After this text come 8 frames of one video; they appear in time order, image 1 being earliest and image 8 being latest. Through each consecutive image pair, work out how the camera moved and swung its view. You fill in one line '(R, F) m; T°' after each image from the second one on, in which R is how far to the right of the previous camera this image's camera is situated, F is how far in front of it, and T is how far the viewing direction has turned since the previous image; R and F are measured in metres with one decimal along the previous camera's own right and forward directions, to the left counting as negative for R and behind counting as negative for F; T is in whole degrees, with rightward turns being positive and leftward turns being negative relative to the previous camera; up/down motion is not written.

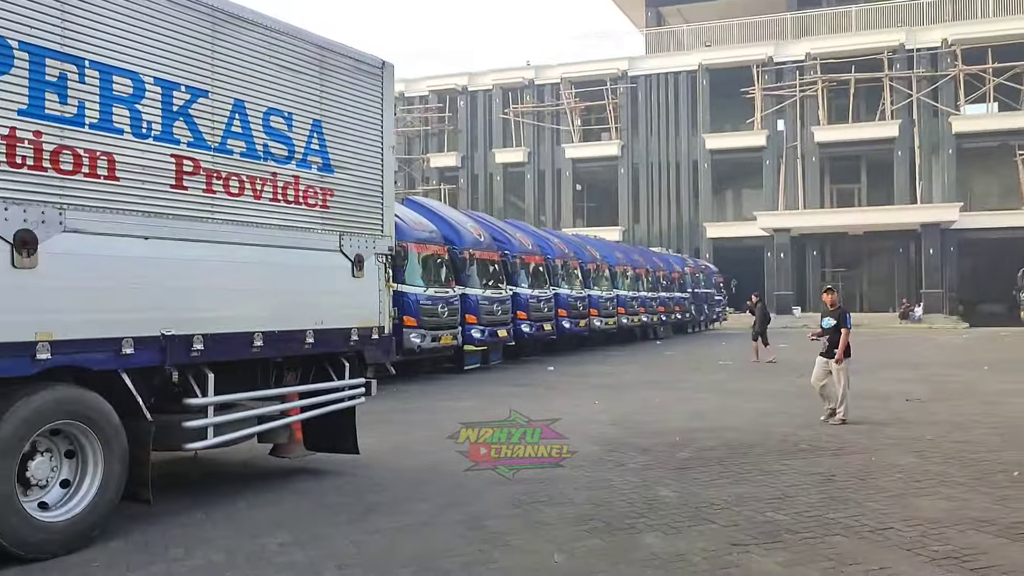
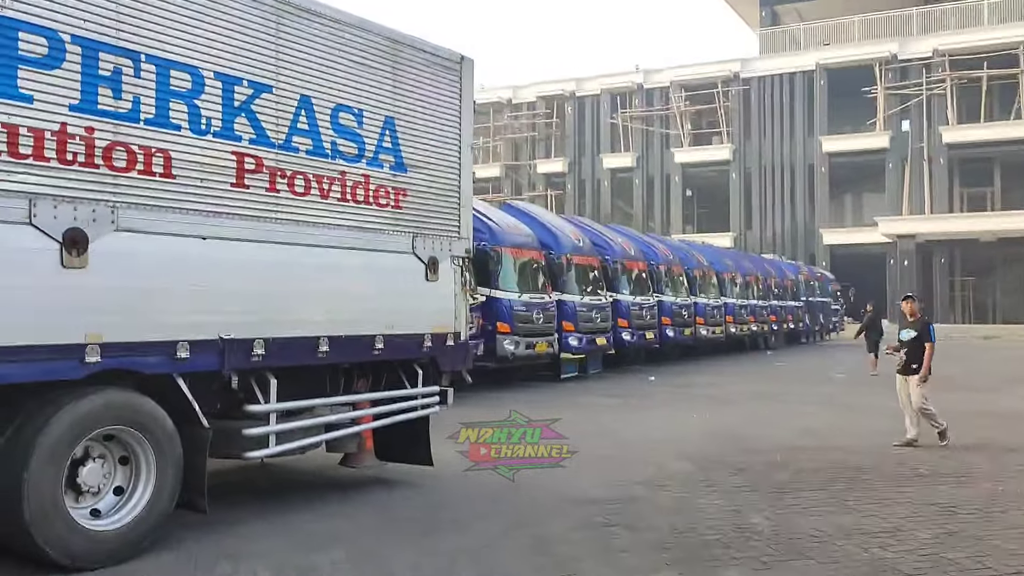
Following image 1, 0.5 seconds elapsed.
(+0.2, +0.5) m; -7°
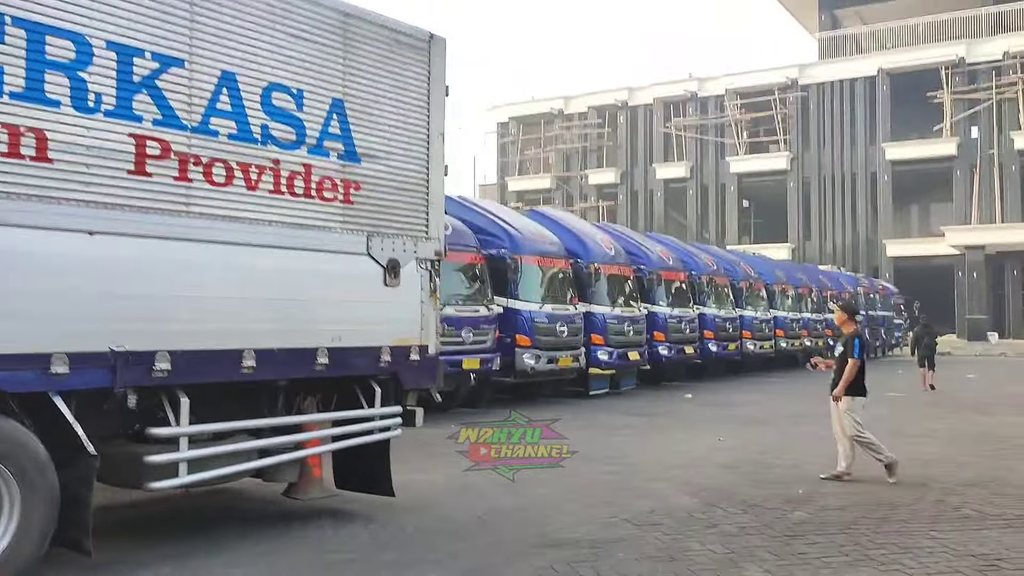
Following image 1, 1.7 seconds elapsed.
(+0.7, +1.0) m; -4°
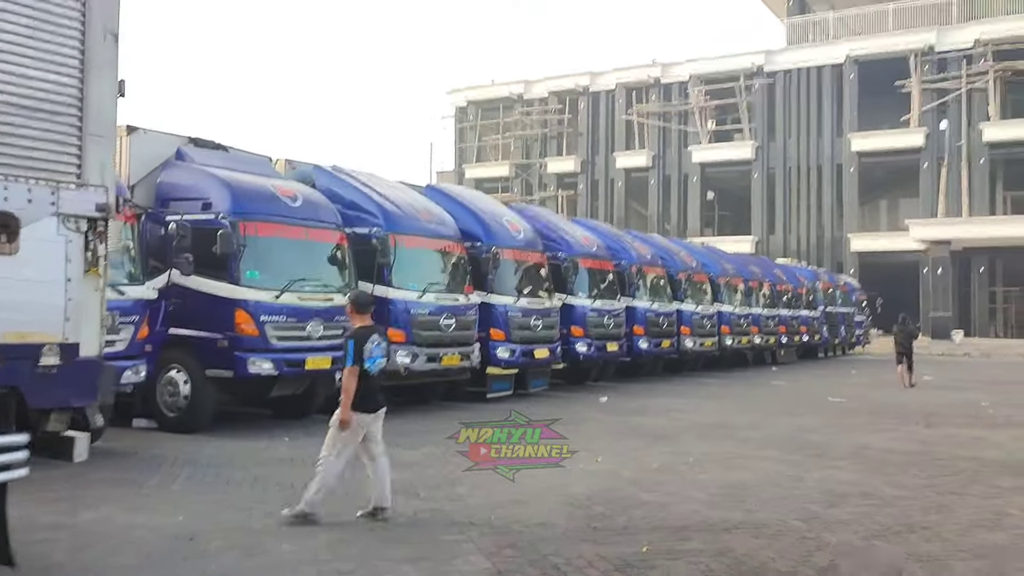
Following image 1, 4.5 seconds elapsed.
(+1.6, +2.3) m; +1°
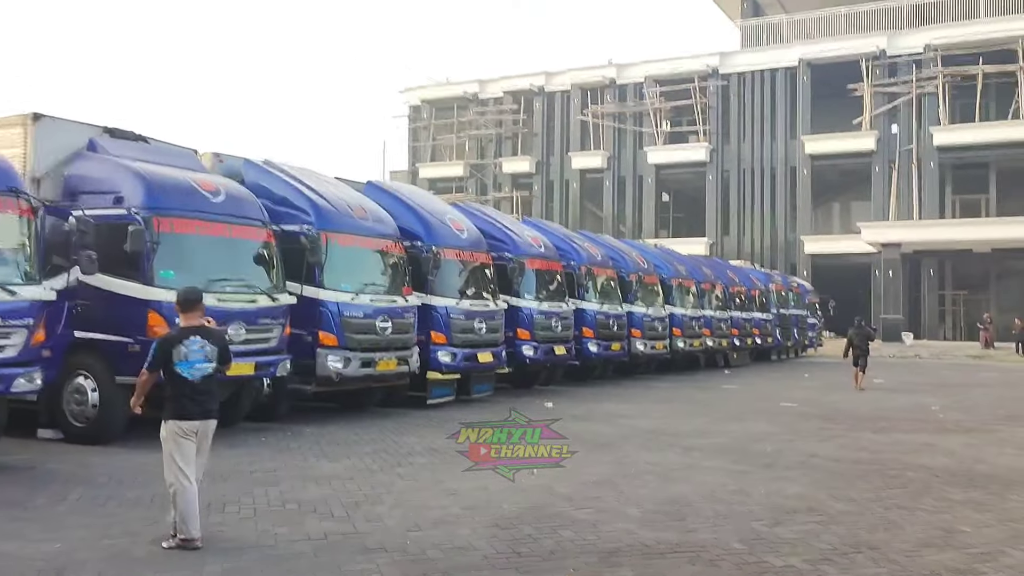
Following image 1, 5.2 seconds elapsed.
(+0.3, +0.6) m; +3°
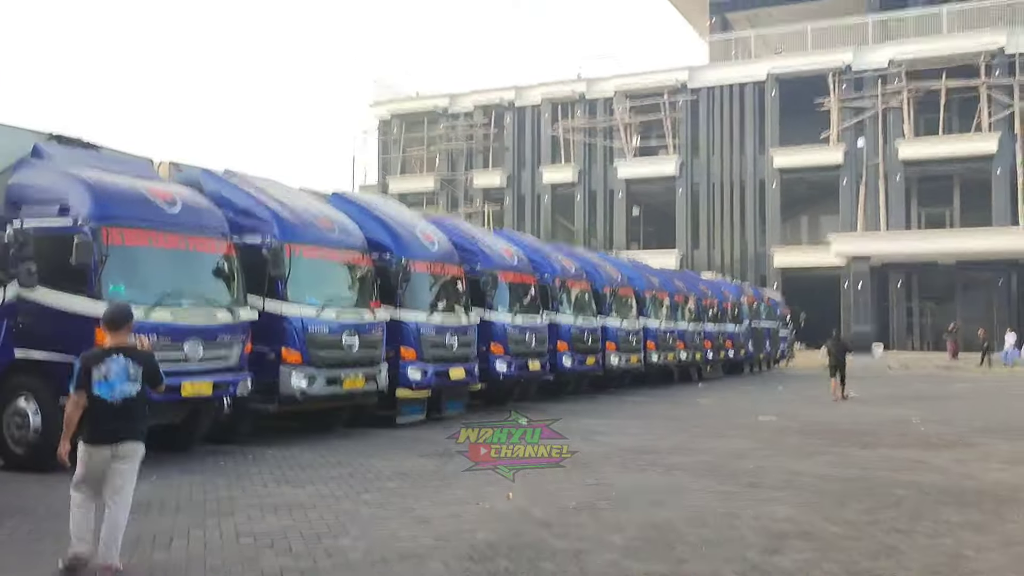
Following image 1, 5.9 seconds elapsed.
(0.0, +0.5) m; +2°
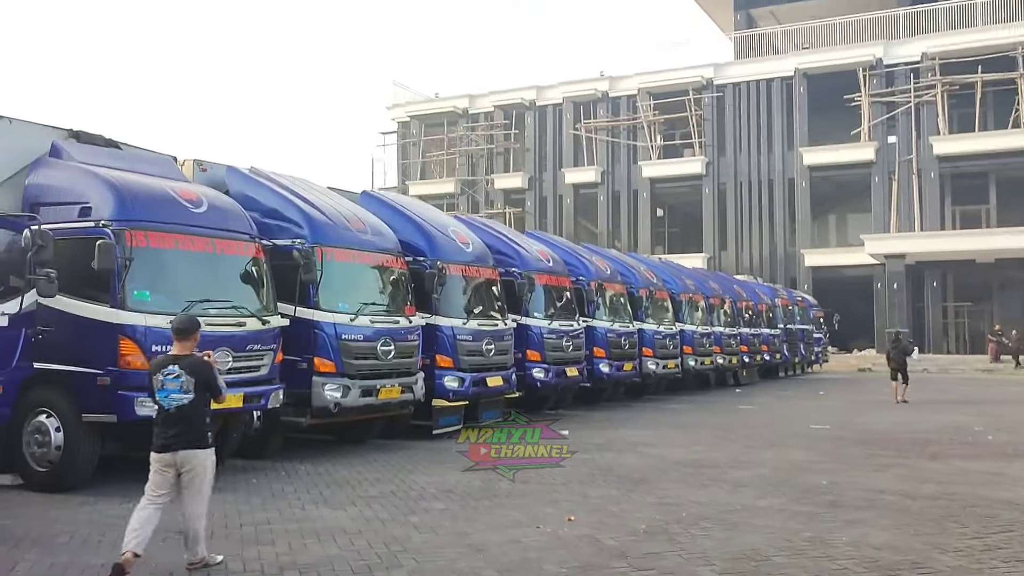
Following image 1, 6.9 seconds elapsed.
(-0.4, +0.7) m; -1°
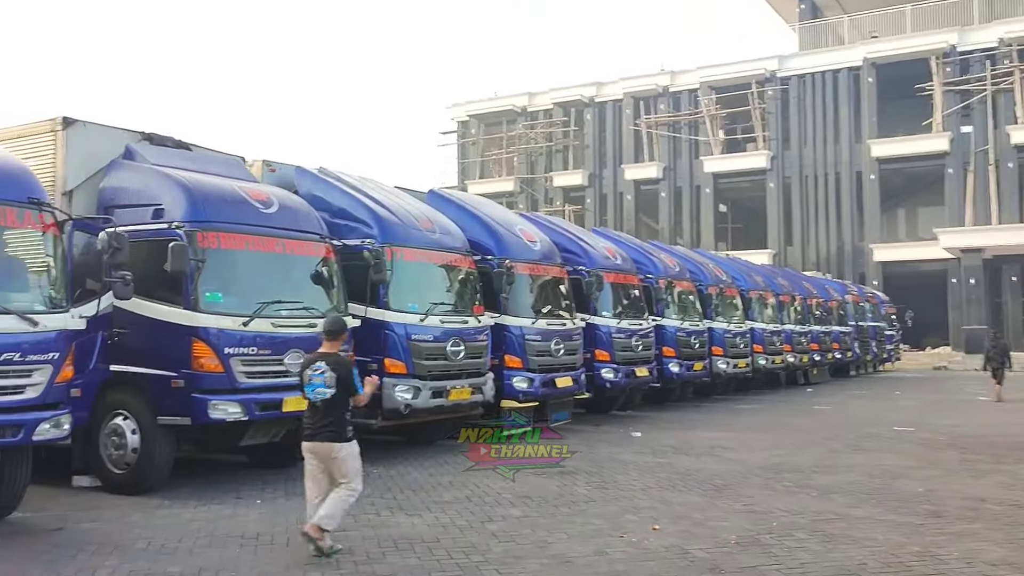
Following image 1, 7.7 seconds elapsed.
(-0.2, +0.3) m; -4°
